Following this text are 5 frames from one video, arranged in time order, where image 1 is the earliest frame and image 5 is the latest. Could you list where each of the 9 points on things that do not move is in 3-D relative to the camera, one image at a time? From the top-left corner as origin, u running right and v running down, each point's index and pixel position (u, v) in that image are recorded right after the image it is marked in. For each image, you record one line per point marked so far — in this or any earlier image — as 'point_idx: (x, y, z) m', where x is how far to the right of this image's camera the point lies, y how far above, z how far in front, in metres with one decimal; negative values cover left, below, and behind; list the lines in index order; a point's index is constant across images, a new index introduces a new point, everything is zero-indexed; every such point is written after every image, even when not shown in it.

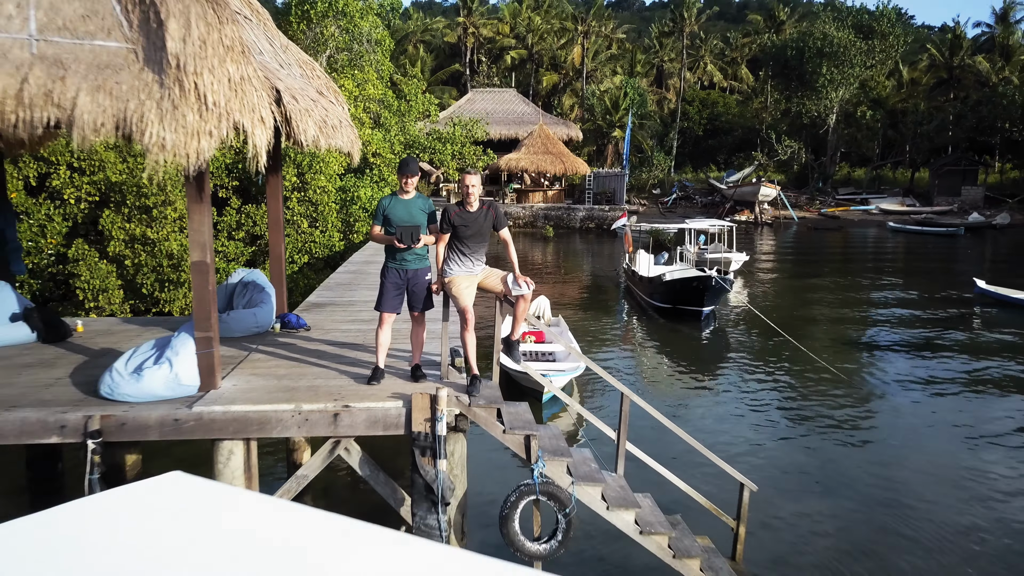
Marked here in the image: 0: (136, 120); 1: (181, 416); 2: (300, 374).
0: (-1.6, +0.7, +3.5) m
1: (-1.6, -0.6, +3.9) m
2: (-1.2, -0.5, +4.6) m
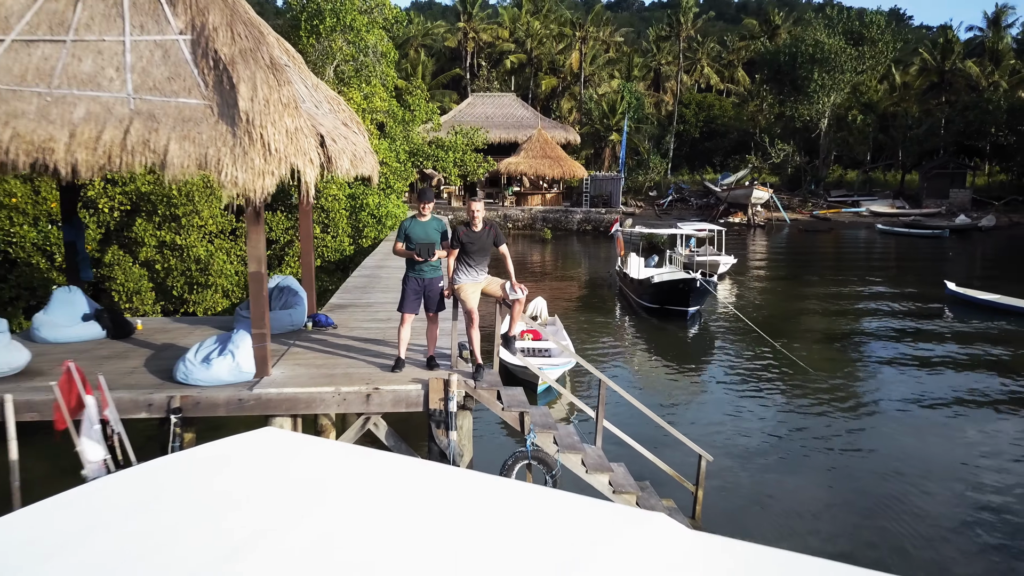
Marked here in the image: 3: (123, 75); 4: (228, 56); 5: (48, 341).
0: (-1.6, +0.6, +4.5) m
1: (-1.6, -0.6, +4.9) m
2: (-1.2, -0.5, +5.6) m
3: (-2.2, +1.2, +4.8) m
4: (-1.6, +1.3, +4.6) m
5: (-3.3, -0.4, +6.1) m
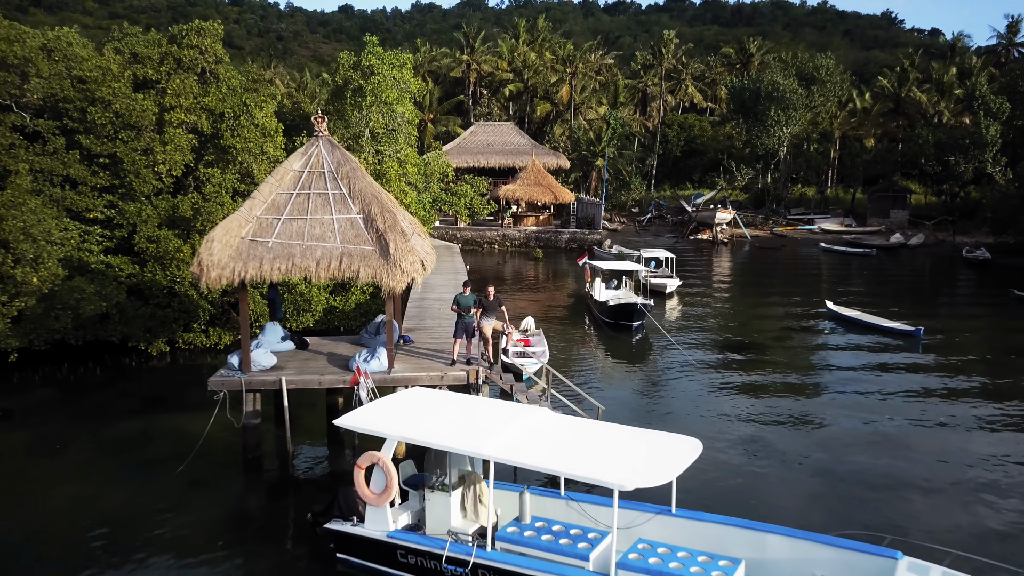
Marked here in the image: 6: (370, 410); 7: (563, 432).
0: (-1.6, +0.1, +10.3) m
1: (-1.7, -1.2, +10.7) m
2: (-1.3, -1.0, +11.4) m
3: (-2.3, +0.7, +10.6) m
4: (-1.6, +0.8, +10.5) m
5: (-3.4, -0.9, +11.9) m
6: (-1.5, -1.3, +8.6) m
7: (+0.5, -1.4, +7.9) m
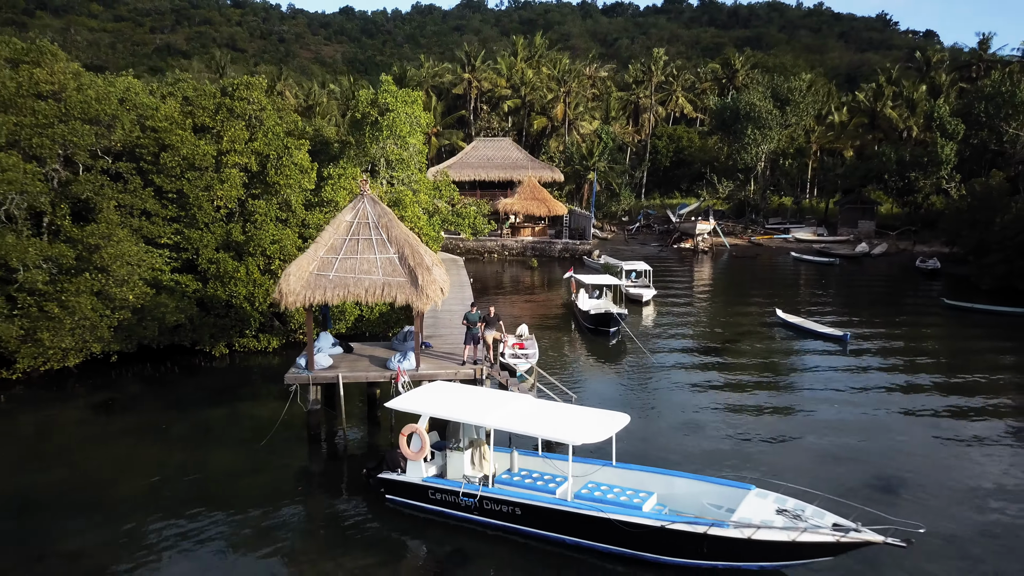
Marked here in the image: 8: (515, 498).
0: (-1.7, -0.2, +14.1) m
1: (-1.7, -1.5, +14.5) m
2: (-1.3, -1.4, +15.2) m
3: (-2.3, +0.3, +14.4) m
4: (-1.7, +0.4, +14.3) m
5: (-3.4, -1.3, +15.7) m
6: (-1.6, -1.6, +12.4) m
7: (+0.4, -1.8, +11.7) m
8: (0.0, -2.8, +11.1) m
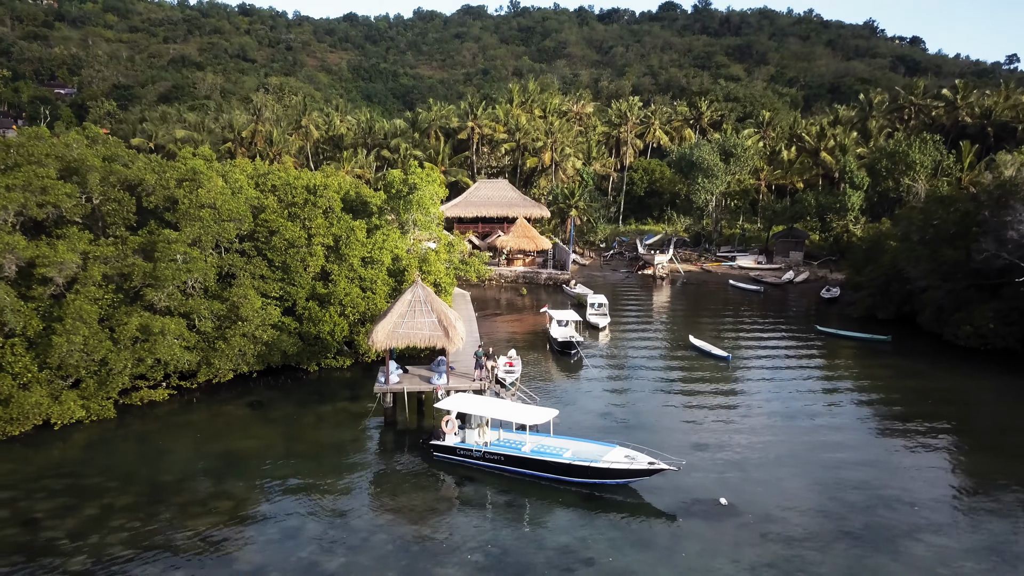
0: (-2.0, -1.8, +25.1) m
1: (-2.1, -3.1, +25.5) m
2: (-1.7, -2.9, +26.2) m
3: (-2.7, -1.2, +25.3) m
4: (-2.0, -1.1, +25.2) m
5: (-3.8, -2.8, +26.7) m
6: (-1.9, -3.2, +23.4) m
7: (+0.1, -3.3, +22.7) m
8: (-0.3, -4.4, +22.1) m
